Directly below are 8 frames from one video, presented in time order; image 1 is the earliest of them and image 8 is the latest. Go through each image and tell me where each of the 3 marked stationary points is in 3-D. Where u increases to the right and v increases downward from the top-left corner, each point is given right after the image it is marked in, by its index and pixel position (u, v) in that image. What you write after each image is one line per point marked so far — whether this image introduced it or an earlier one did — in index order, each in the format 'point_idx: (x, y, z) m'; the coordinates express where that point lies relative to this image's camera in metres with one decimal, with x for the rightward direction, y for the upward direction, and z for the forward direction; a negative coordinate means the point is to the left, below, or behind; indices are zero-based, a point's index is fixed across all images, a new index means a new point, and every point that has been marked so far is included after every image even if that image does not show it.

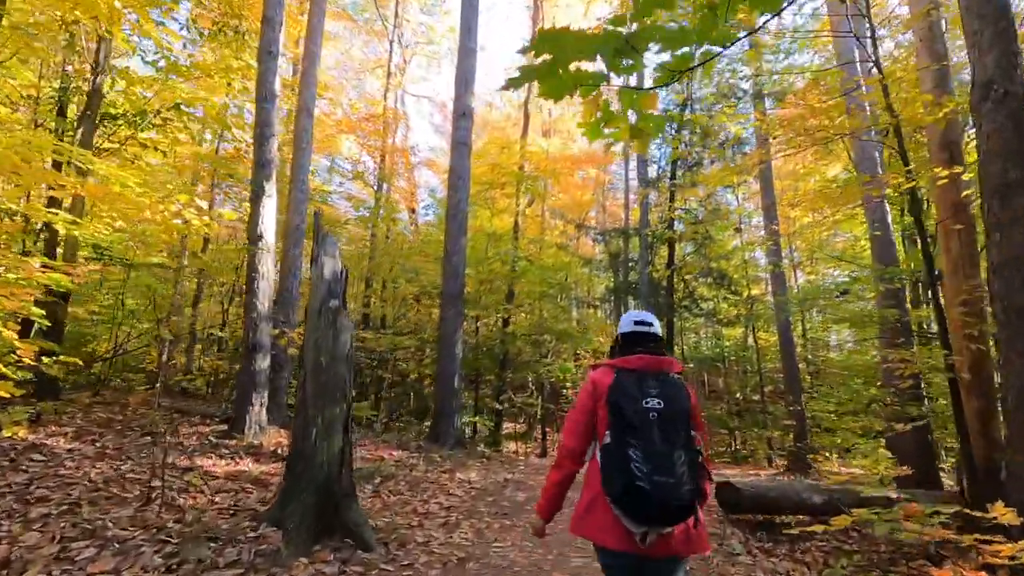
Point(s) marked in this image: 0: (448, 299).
0: (-1.1, -0.2, +9.0) m
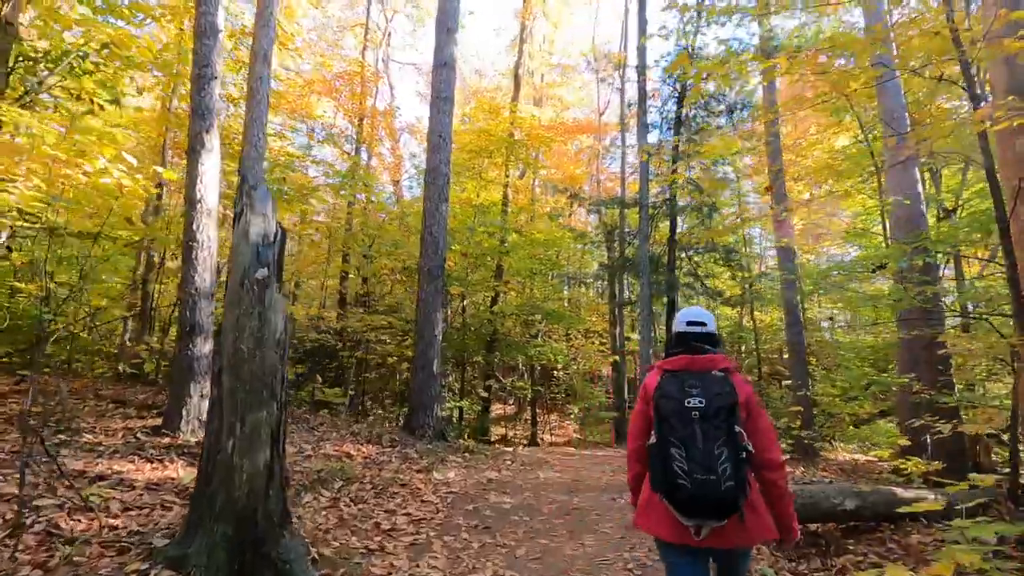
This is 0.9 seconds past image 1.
0: (-1.3, +0.2, +8.0) m
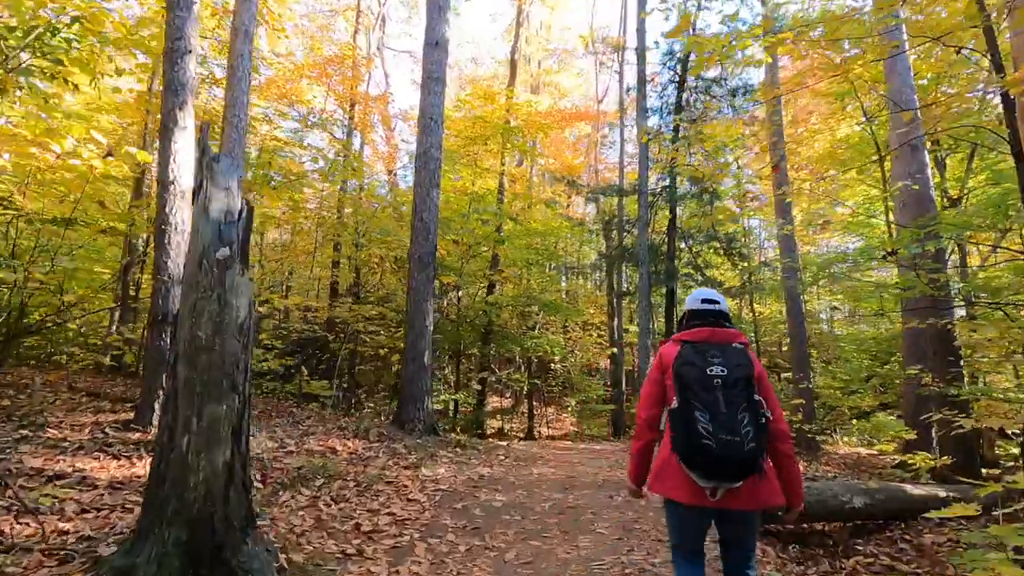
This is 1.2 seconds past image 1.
0: (-1.4, +0.4, +7.7) m
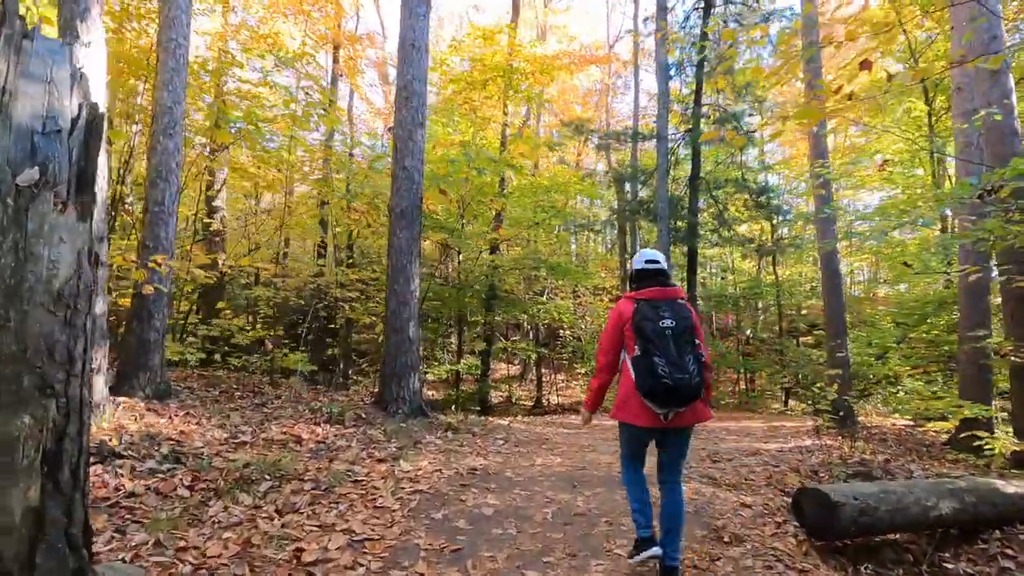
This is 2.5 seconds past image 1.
0: (-1.4, +0.9, +6.6) m
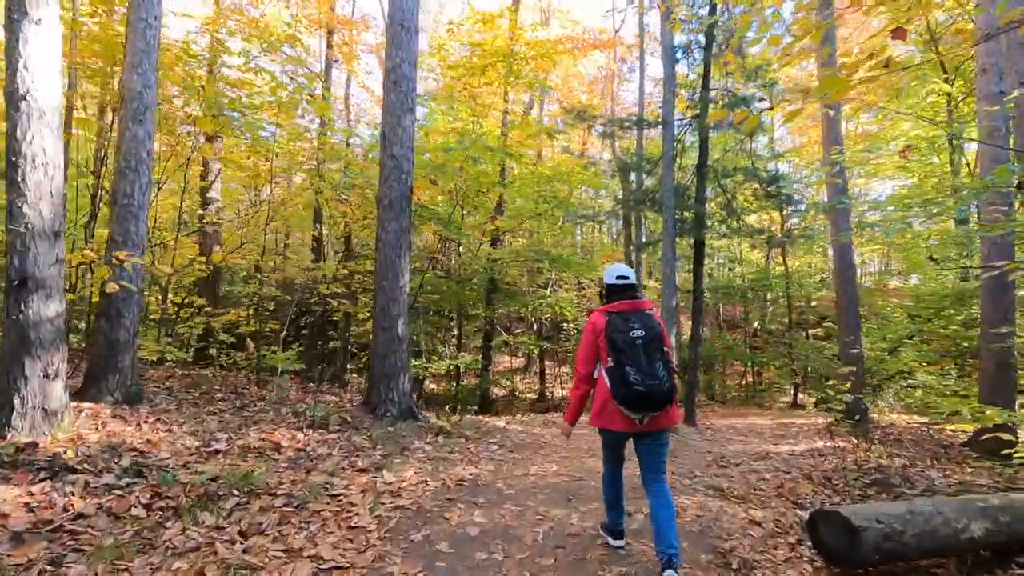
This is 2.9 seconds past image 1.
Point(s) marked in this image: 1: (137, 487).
0: (-1.5, +0.9, +6.2) m
1: (-2.6, -1.4, +3.7) m
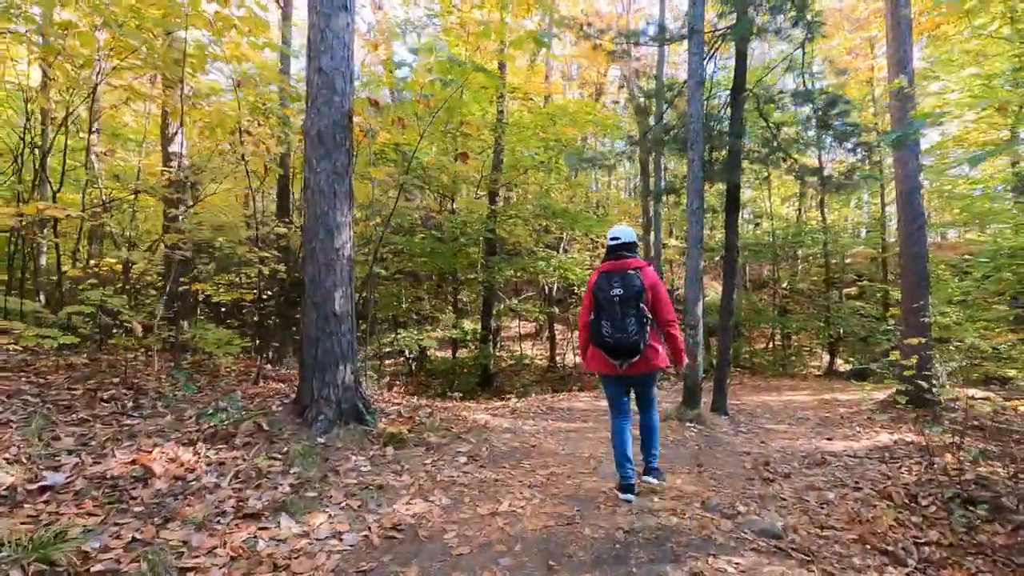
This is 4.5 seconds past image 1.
0: (-1.7, +1.2, +4.6) m
1: (-2.8, -1.2, +2.3) m
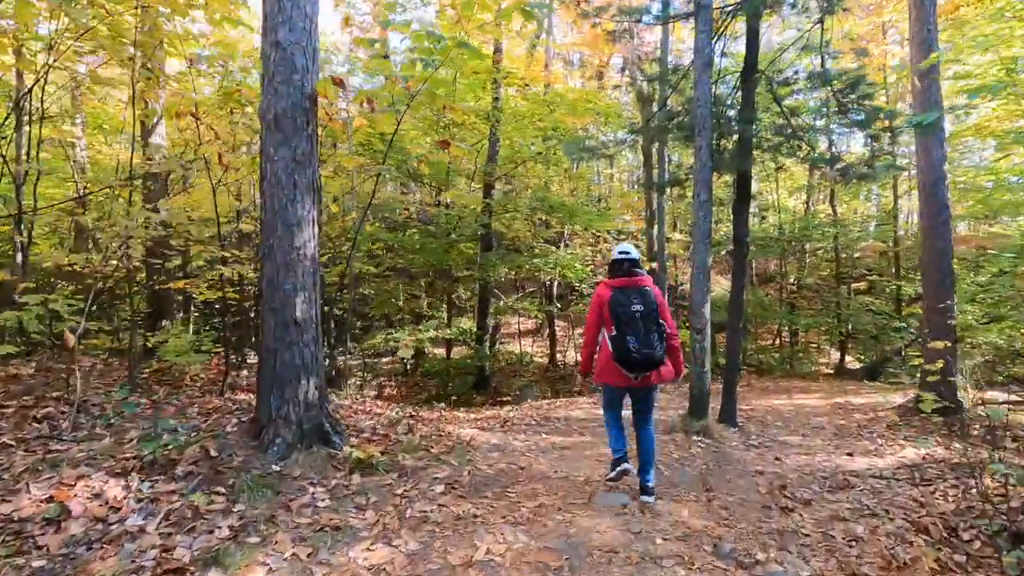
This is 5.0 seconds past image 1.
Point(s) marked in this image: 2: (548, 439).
0: (-1.8, +1.2, +4.1) m
1: (-3.0, -1.3, +1.8) m
2: (+0.4, -1.5, +5.5) m
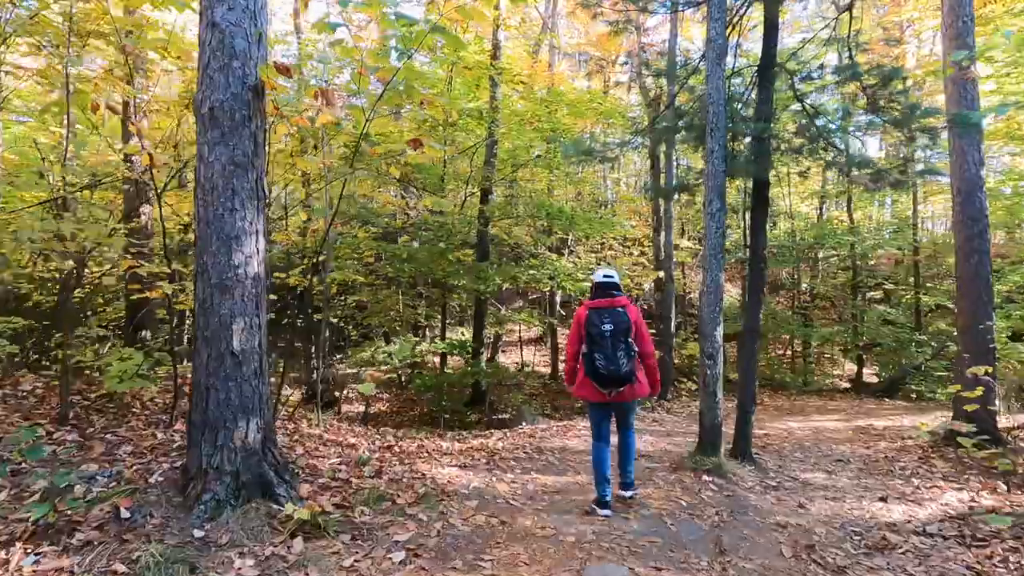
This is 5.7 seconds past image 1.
0: (-2.0, +1.0, +3.5) m
1: (-3.2, -1.4, +1.2) m
2: (+0.2, -1.7, +4.9) m
